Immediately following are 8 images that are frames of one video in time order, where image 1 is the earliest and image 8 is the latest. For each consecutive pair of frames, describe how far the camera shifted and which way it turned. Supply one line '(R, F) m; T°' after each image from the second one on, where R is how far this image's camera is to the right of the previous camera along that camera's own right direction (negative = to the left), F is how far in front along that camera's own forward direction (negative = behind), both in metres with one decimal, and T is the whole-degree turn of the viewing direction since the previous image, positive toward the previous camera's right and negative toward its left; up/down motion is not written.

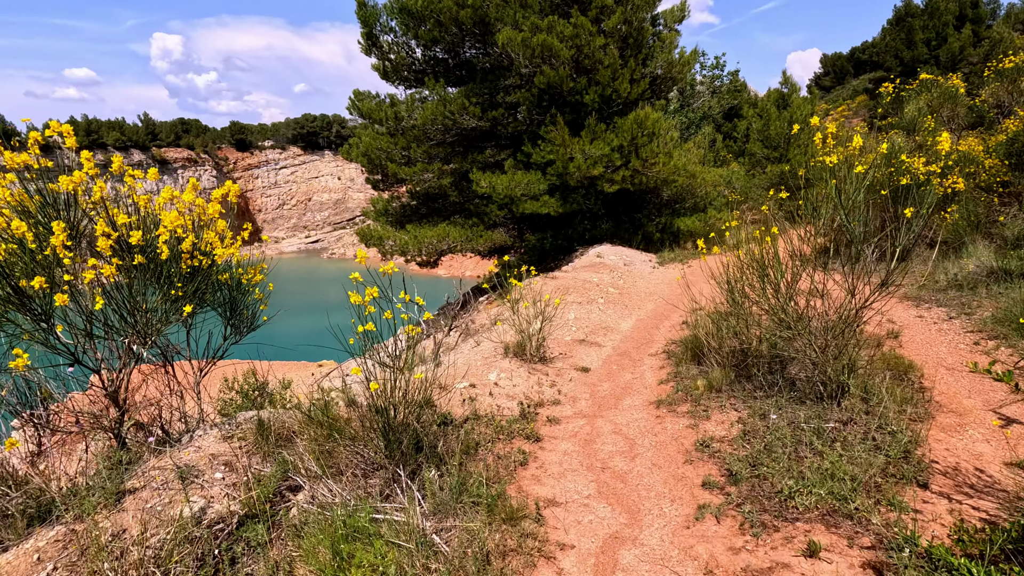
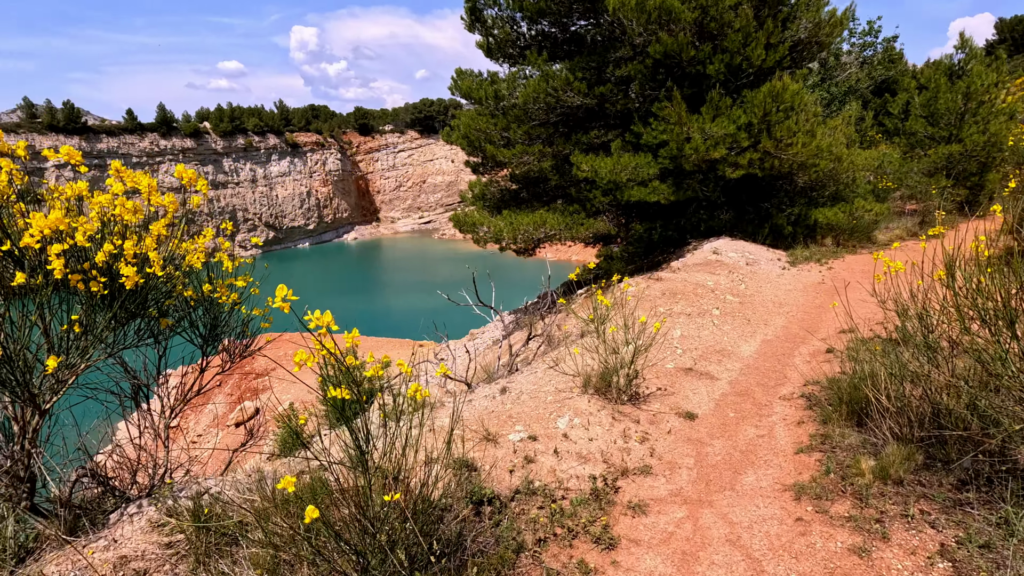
(+0.2, +1.4) m; -11°
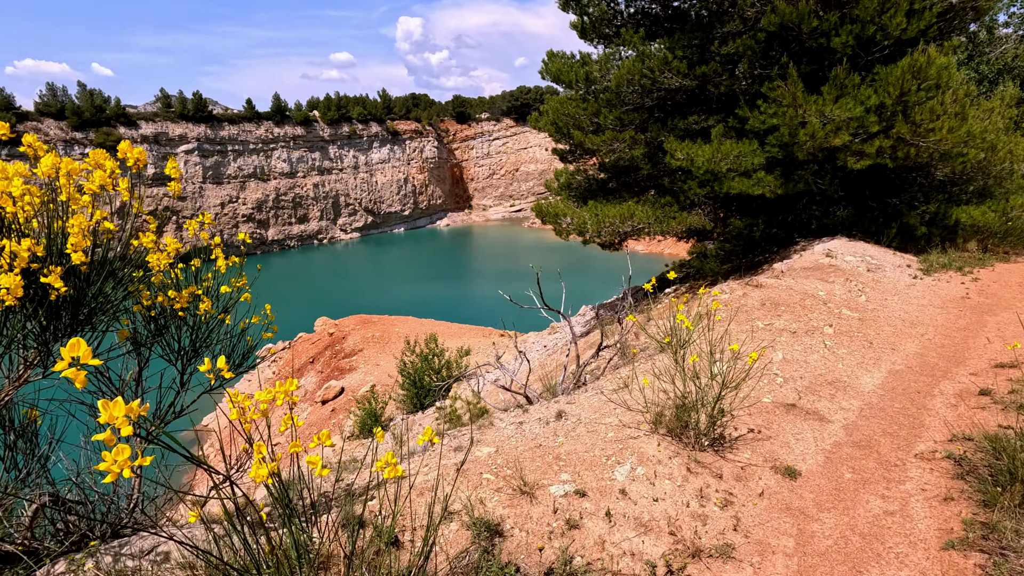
(+0.2, +0.8) m; -9°
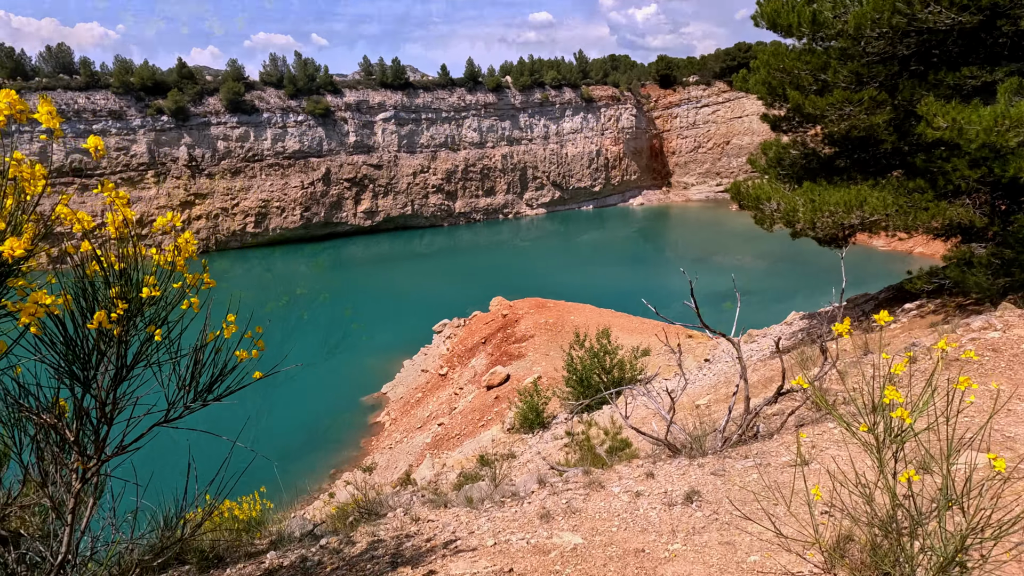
(+0.2, +2.4) m; -18°
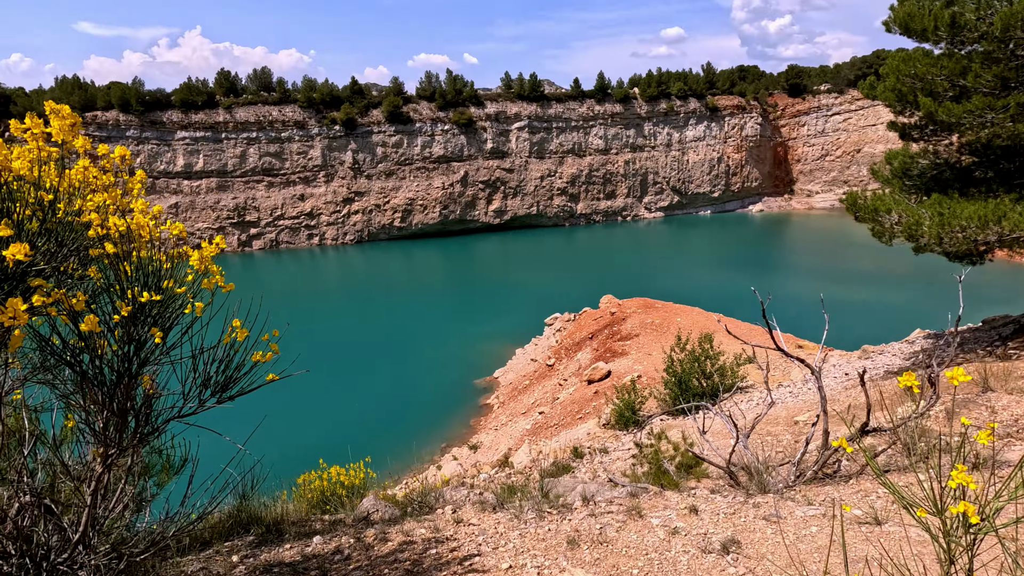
(+0.1, -1.5) m; -11°
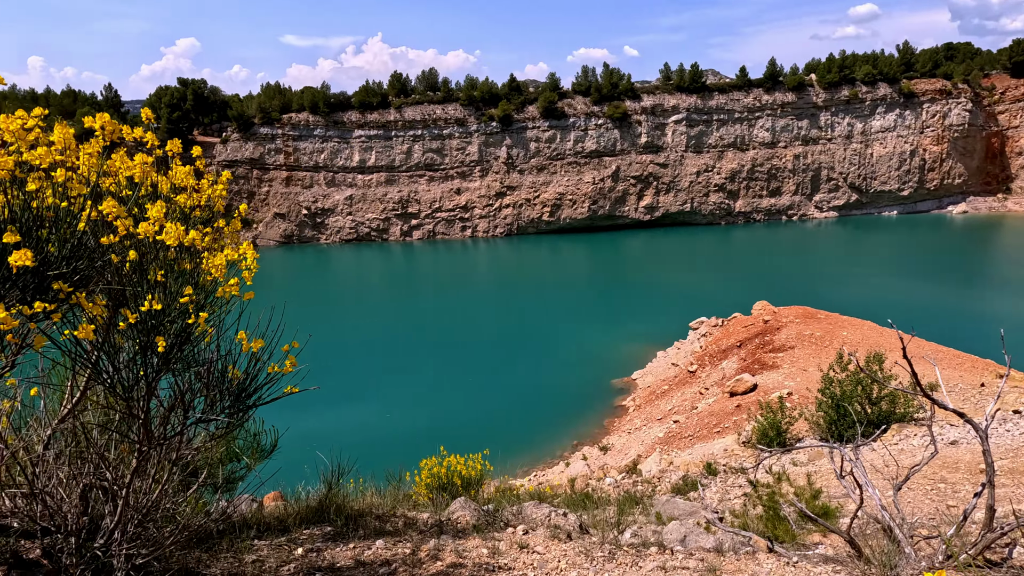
(+0.1, +0.1) m; -14°
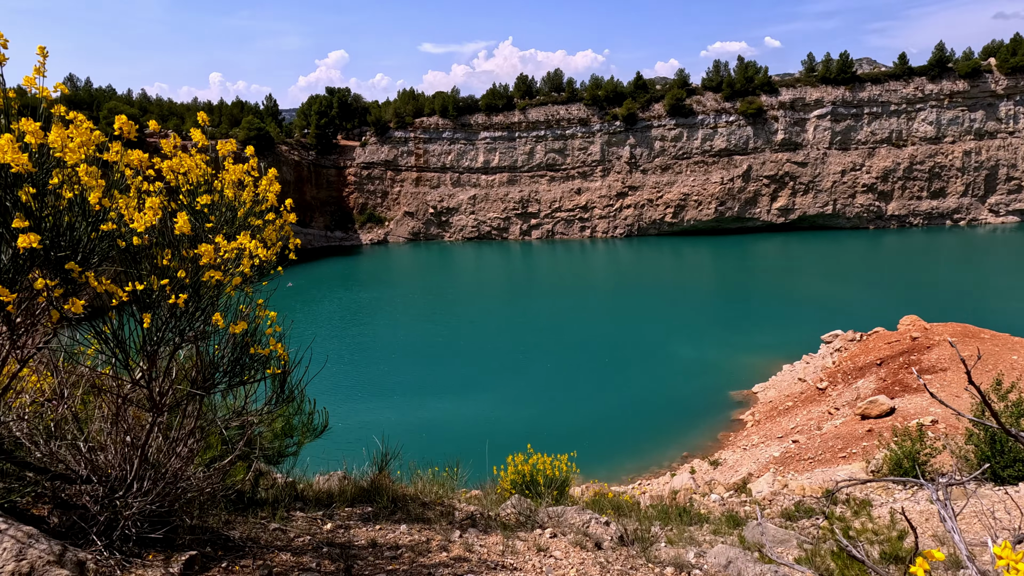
(+0.1, 0.0) m; -12°
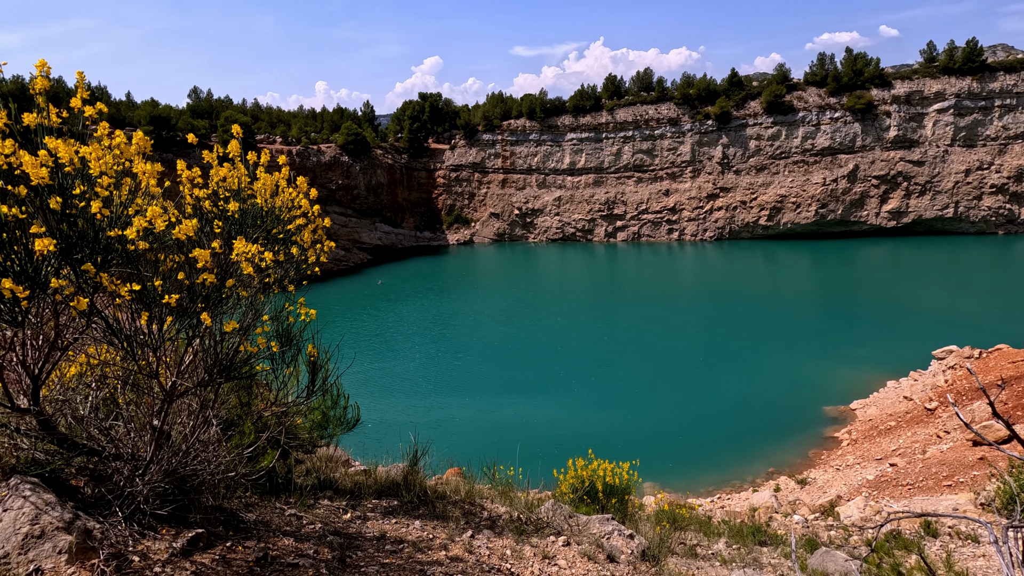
(+0.1, 0.0) m; -8°
